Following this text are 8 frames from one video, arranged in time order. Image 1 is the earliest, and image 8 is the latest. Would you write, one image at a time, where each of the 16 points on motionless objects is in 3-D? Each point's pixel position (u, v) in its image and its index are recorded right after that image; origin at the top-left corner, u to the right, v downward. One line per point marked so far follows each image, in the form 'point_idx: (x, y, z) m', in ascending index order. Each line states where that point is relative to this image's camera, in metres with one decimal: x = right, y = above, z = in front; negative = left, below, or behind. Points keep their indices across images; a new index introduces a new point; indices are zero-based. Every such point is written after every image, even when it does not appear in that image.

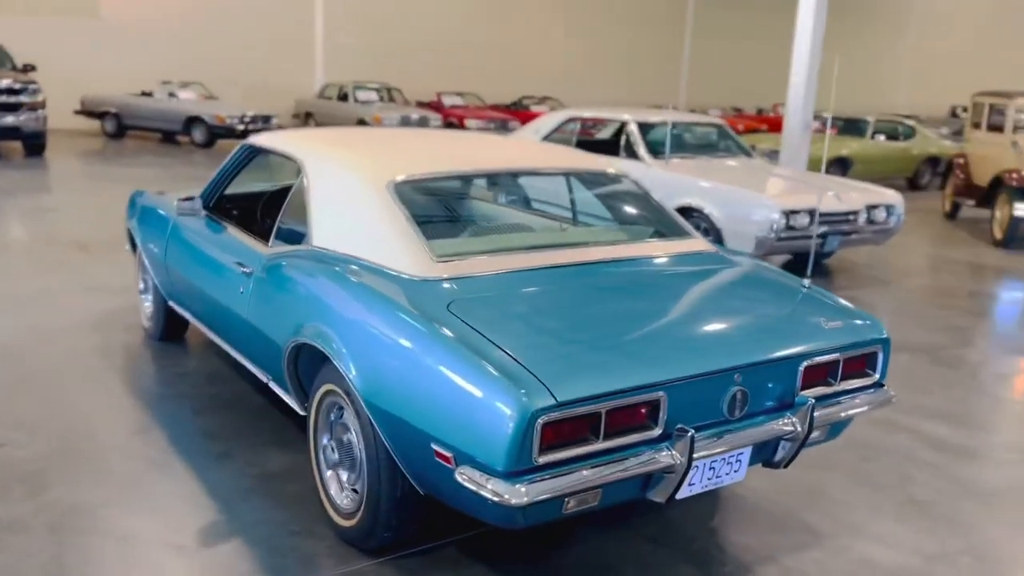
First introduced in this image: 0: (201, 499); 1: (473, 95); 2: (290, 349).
0: (-1.1, -0.7, +3.0) m
1: (-0.9, +4.3, +18.7) m
2: (-0.8, -0.2, +2.9) m
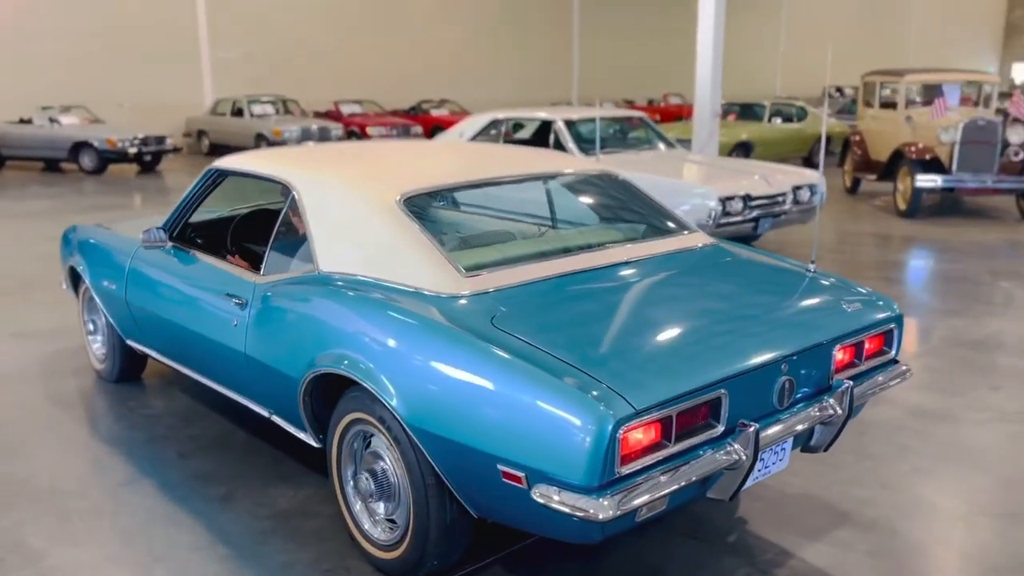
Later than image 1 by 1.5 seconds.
0: (-1.0, -0.9, +2.8) m
1: (-3.0, +4.0, +18.4) m
2: (-0.7, -0.3, +2.7) m
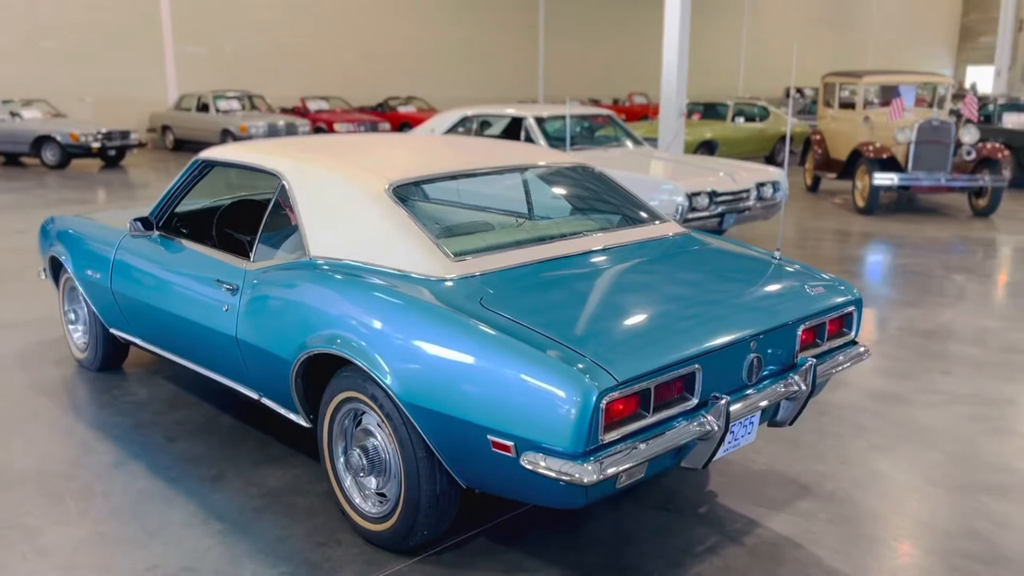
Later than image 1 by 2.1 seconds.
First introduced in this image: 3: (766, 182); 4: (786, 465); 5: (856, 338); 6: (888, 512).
0: (-1.0, -0.8, +2.9) m
1: (-3.7, +4.1, +18.4) m
2: (-0.7, -0.2, +2.9) m
3: (+2.4, +1.0, +7.9) m
4: (+1.1, -0.7, +3.4) m
5: (+1.2, -0.2, +3.0) m
6: (+1.4, -0.8, +3.1) m
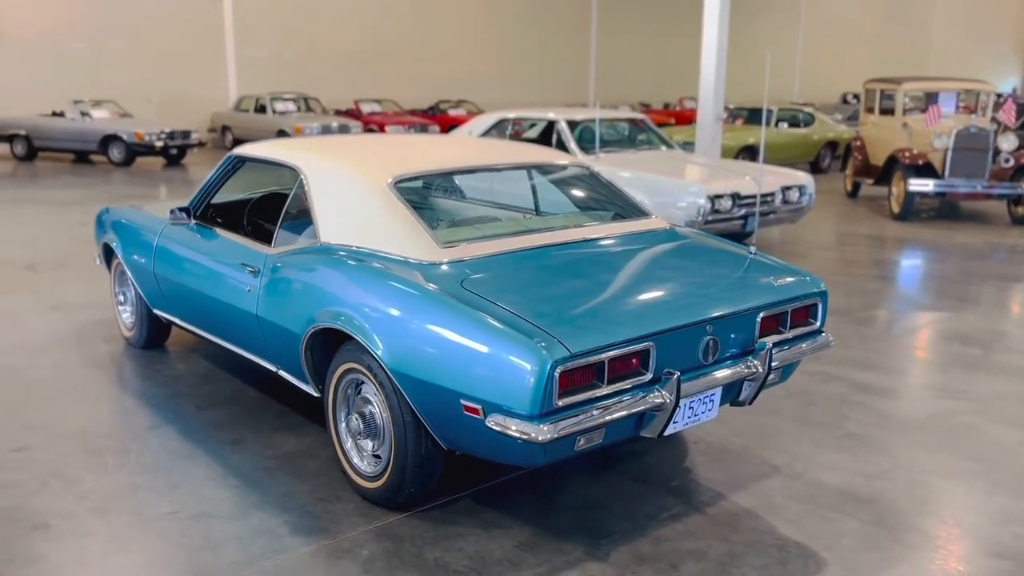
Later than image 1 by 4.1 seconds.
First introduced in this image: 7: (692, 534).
0: (-1.1, -0.7, +3.3) m
1: (-2.7, +4.2, +18.9) m
2: (-0.8, -0.2, +3.2) m
3: (+2.7, +1.0, +8.0) m
4: (+1.1, -0.7, +3.6) m
5: (+1.2, -0.2, +3.3) m
6: (+1.3, -0.8, +3.3) m
7: (+0.6, -0.8, +2.9) m
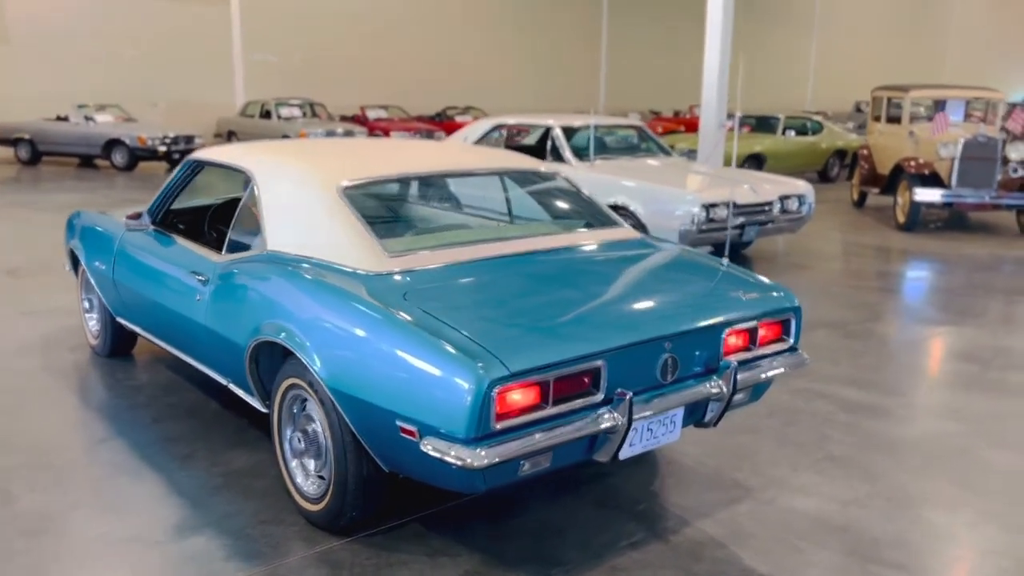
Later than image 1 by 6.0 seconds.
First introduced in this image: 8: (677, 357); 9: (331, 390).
0: (-1.3, -0.8, +3.1) m
1: (-2.6, +4.0, +18.8) m
2: (-0.9, -0.2, +3.0) m
3: (+2.6, +0.9, +7.8) m
4: (+0.9, -0.7, +3.4) m
5: (+1.0, -0.2, +3.1) m
6: (+1.1, -0.8, +3.1) m
7: (+0.4, -0.9, +2.7) m
8: (+0.5, -0.2, +2.7) m
9: (-0.6, -0.3, +2.7) m
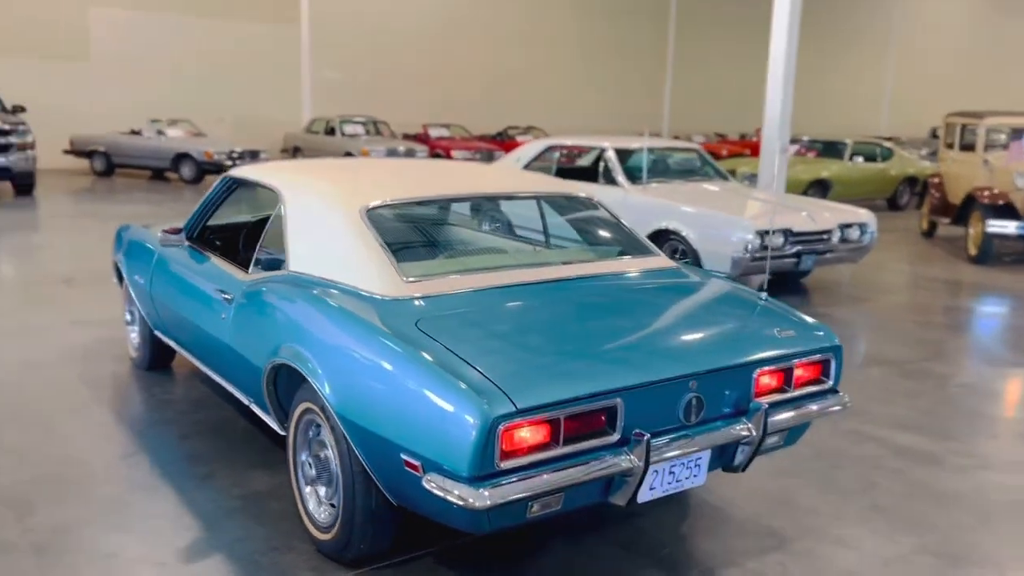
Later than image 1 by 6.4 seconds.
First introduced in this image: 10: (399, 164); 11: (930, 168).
0: (-1.2, -0.8, +3.1) m
1: (-1.2, +3.6, +18.9) m
2: (-0.9, -0.3, +3.0) m
3: (+3.0, +0.6, +7.5) m
4: (+1.0, -0.9, +3.2) m
5: (+1.1, -0.3, +2.9) m
6: (+1.2, -1.0, +2.9) m
7: (+0.5, -1.0, +2.6) m
8: (+0.6, -0.3, +2.5) m
9: (-0.5, -0.4, +2.6) m
10: (-0.5, +0.6, +3.9) m
11: (+7.5, +2.2, +15.1) m
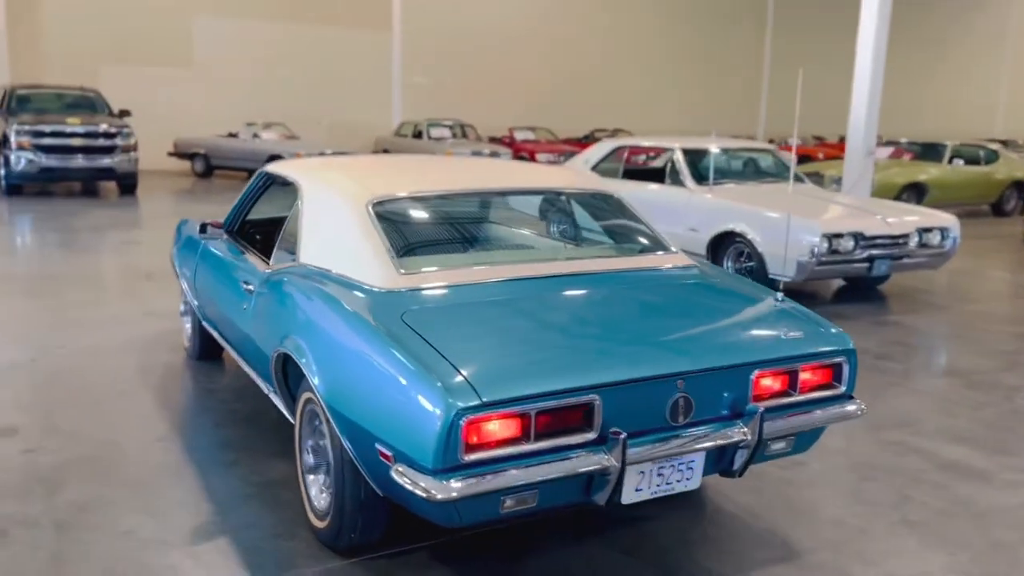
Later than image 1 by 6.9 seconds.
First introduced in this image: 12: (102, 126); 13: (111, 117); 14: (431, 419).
0: (-1.2, -0.8, +3.2) m
1: (+0.7, +3.6, +18.9) m
2: (-0.8, -0.3, +3.1) m
3: (+3.6, +0.5, +7.1) m
4: (+1.0, -0.9, +3.1) m
5: (+1.1, -0.3, +2.7) m
6: (+1.2, -1.0, +2.7) m
7: (+0.4, -1.0, +2.5) m
8: (+0.5, -0.3, +2.4) m
9: (-0.6, -0.4, +2.6) m
10: (-0.4, +0.6, +3.9) m
11: (+8.9, +2.0, +14.2) m
12: (-6.5, +2.6, +13.4) m
13: (-6.6, +2.8, +13.9) m
14: (-0.2, -0.3, +2.2) m
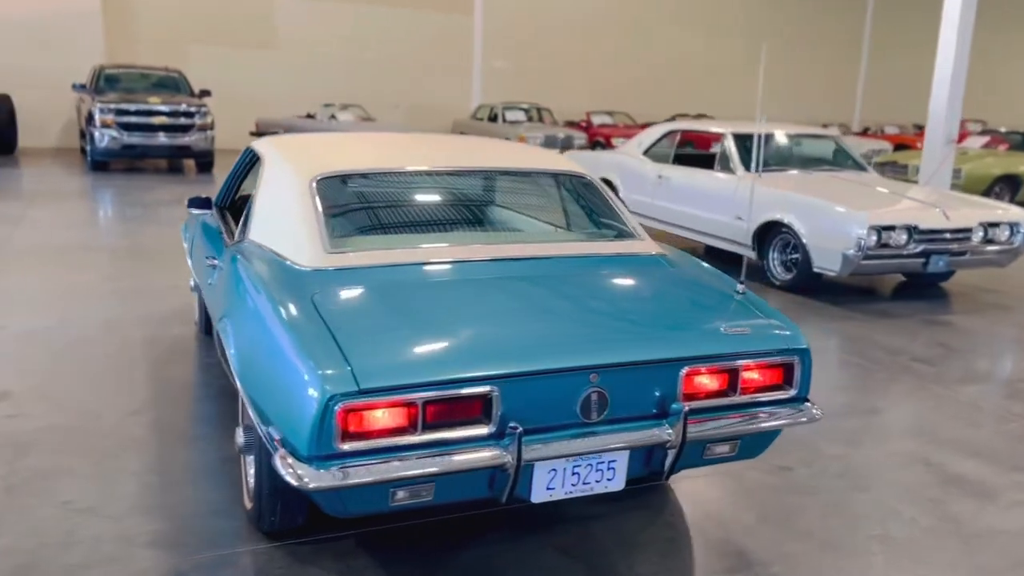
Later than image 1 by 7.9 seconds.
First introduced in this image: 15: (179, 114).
0: (-1.4, -0.7, +3.2) m
1: (+2.3, +3.8, +18.6) m
2: (-1.0, -0.2, +3.0) m
3: (+3.8, +0.5, +6.6) m
4: (+0.8, -0.9, +2.9) m
5: (+0.9, -0.3, +2.5) m
6: (+0.9, -1.0, +2.5) m
7: (+0.1, -1.0, +2.3) m
8: (+0.3, -0.3, +2.3) m
9: (-0.8, -0.3, +2.5) m
10: (-0.5, +0.7, +3.8) m
11: (+9.9, +1.9, +13.0) m
12: (-5.4, +3.0, +13.8) m
13: (-5.5, +3.3, +14.4) m
14: (-0.5, -0.3, +2.1) m
15: (-5.5, +2.9, +13.8) m
